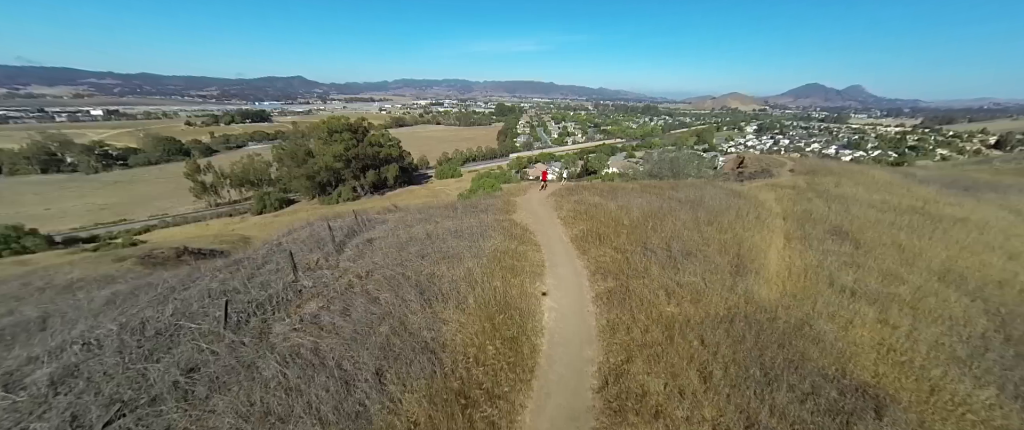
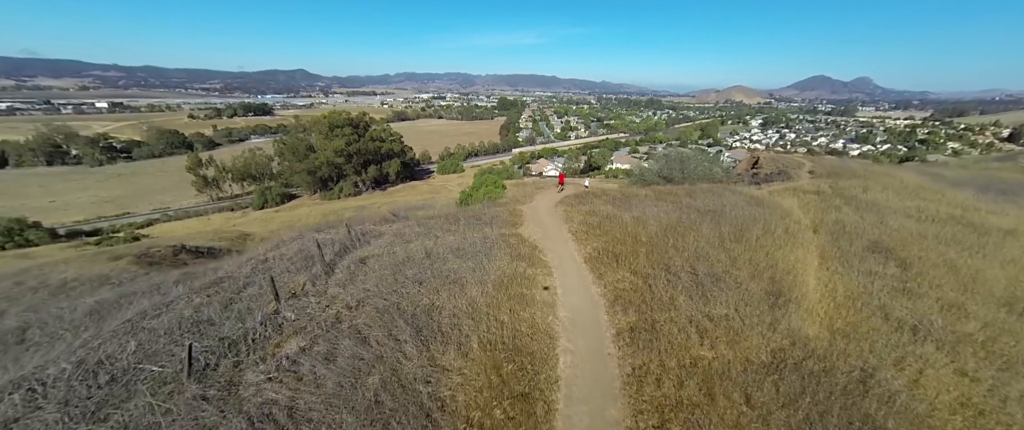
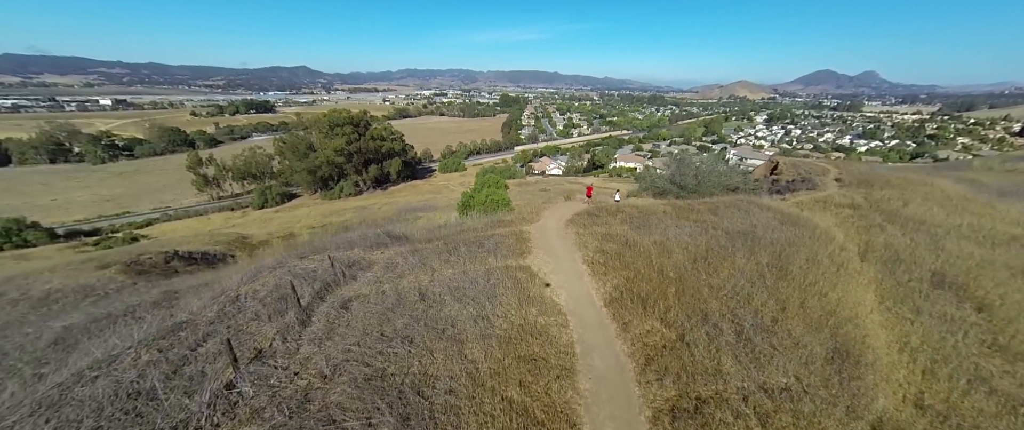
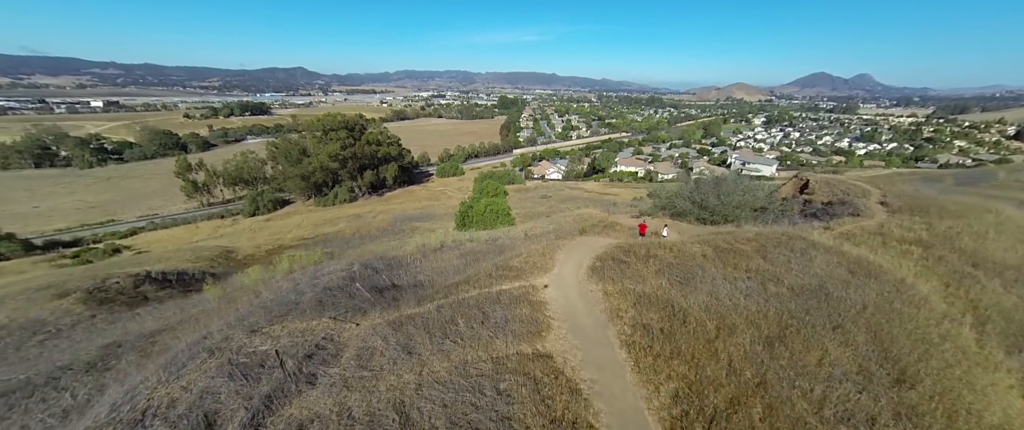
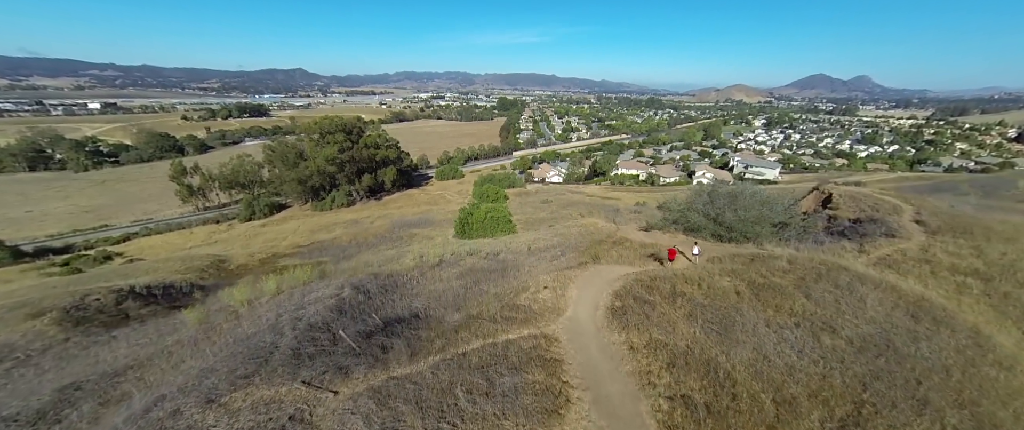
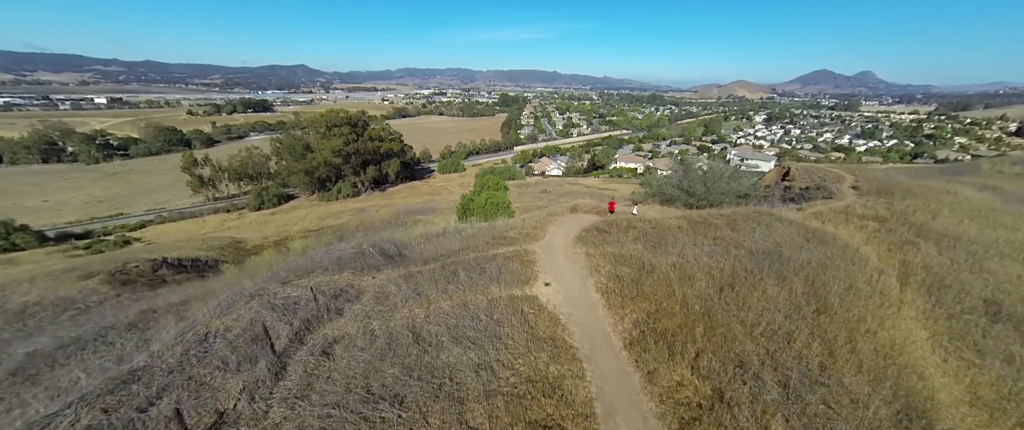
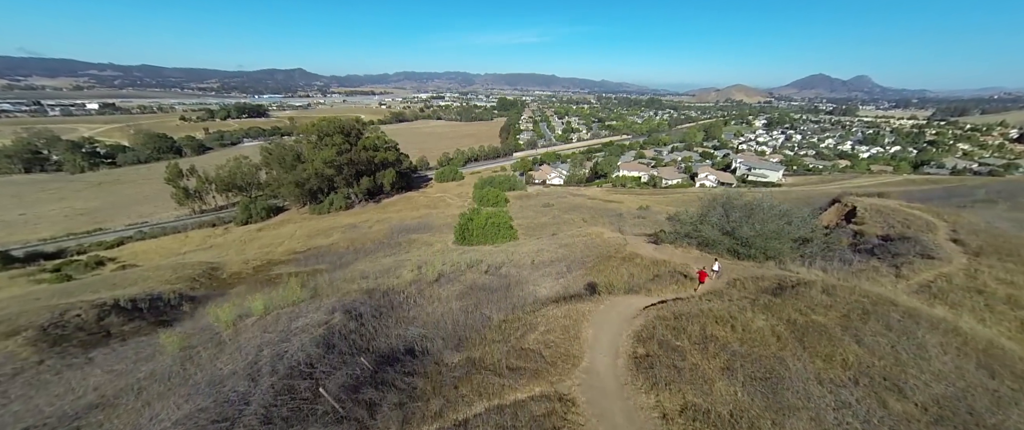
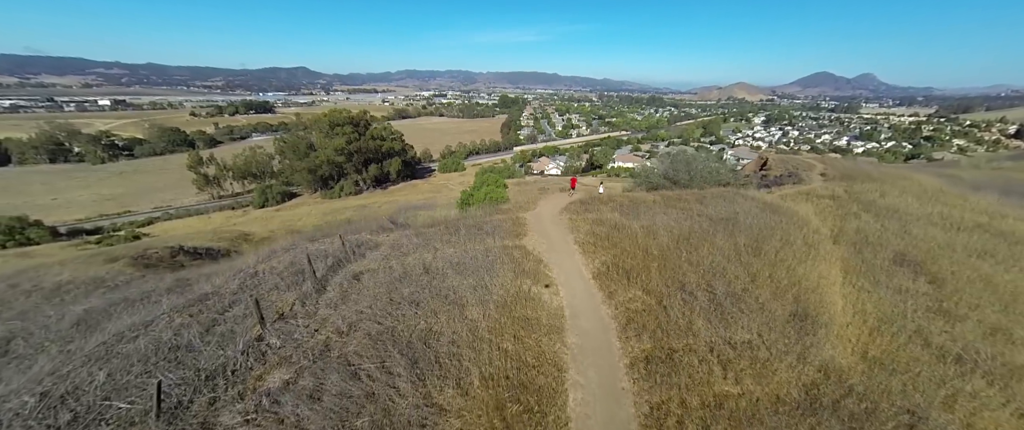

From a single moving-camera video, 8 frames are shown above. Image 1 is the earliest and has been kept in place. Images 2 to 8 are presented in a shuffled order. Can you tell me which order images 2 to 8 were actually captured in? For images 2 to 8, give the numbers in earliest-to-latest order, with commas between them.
2, 8, 3, 6, 4, 5, 7
